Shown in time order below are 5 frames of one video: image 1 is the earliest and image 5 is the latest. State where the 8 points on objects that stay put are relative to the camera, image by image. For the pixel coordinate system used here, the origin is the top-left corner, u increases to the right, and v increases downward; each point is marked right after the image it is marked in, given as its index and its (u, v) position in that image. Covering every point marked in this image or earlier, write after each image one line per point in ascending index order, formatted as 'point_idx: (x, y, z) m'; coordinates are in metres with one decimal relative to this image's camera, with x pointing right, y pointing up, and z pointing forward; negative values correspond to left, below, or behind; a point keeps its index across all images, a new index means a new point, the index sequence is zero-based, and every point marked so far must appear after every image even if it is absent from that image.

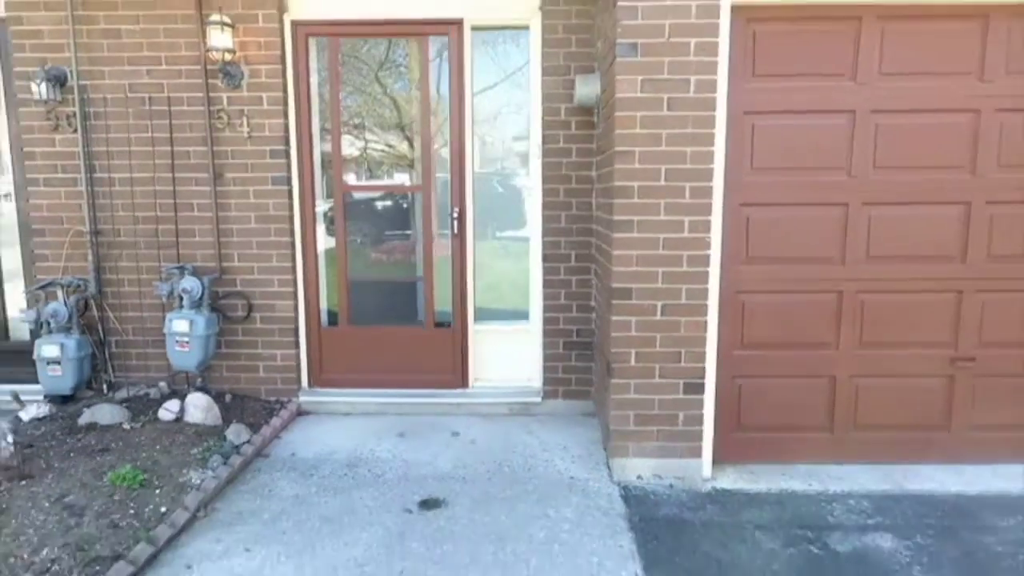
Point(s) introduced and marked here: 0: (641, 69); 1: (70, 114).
0: (+0.7, +1.2, +3.3) m
1: (-3.0, +1.2, +4.3) m
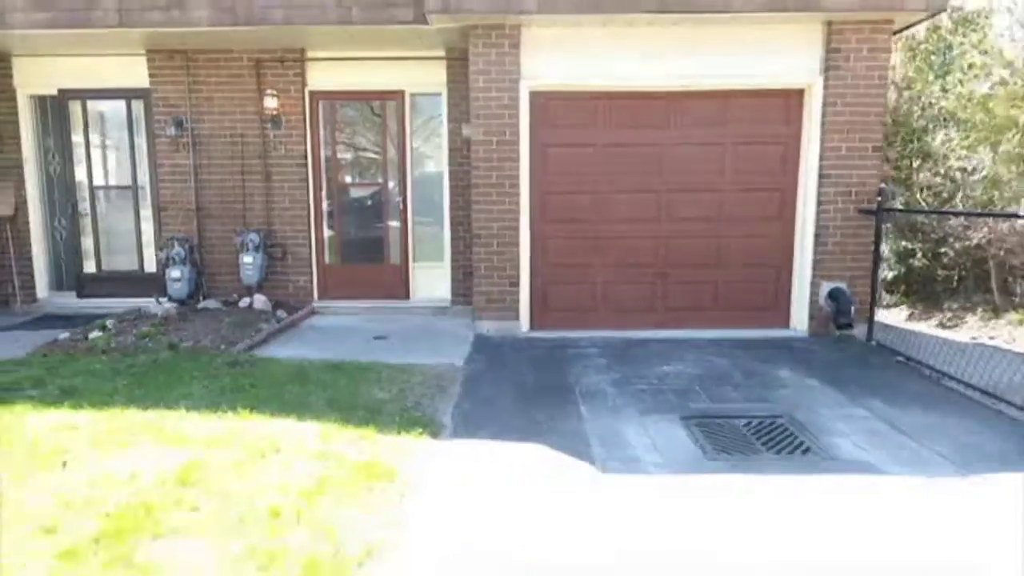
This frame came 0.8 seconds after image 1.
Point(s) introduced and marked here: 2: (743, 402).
0: (-0.3, +1.7, +6.8) m
1: (-3.9, +1.8, +7.8) m
2: (+1.8, -0.9, +5.1) m
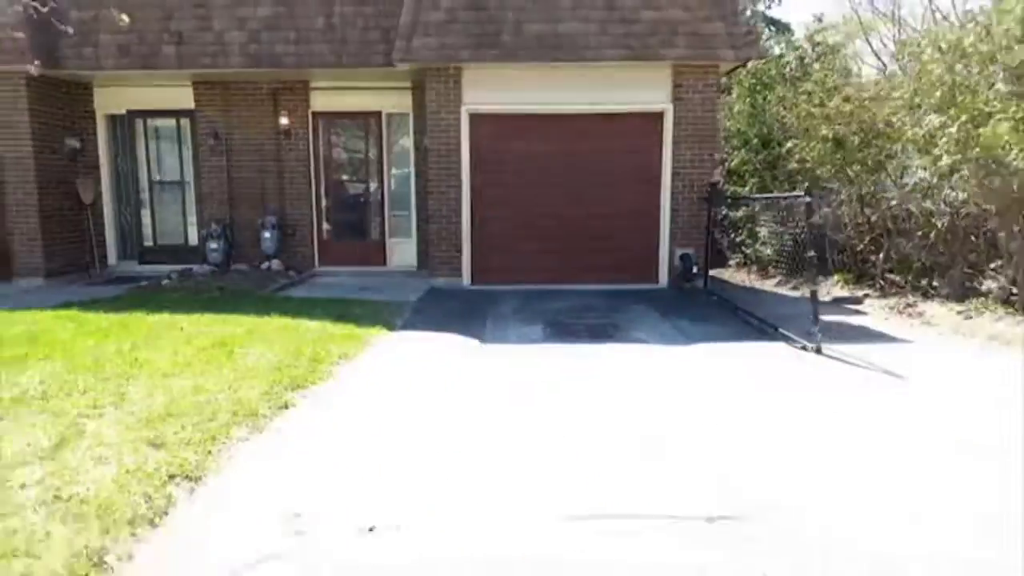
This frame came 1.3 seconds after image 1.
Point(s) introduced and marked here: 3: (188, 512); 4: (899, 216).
0: (-1.1, +2.3, +9.6) m
1: (-4.8, +2.3, +10.6) m
2: (+1.0, -0.4, +7.9) m
3: (-1.3, -0.9, +2.8) m
4: (+5.4, +1.0, +9.1) m
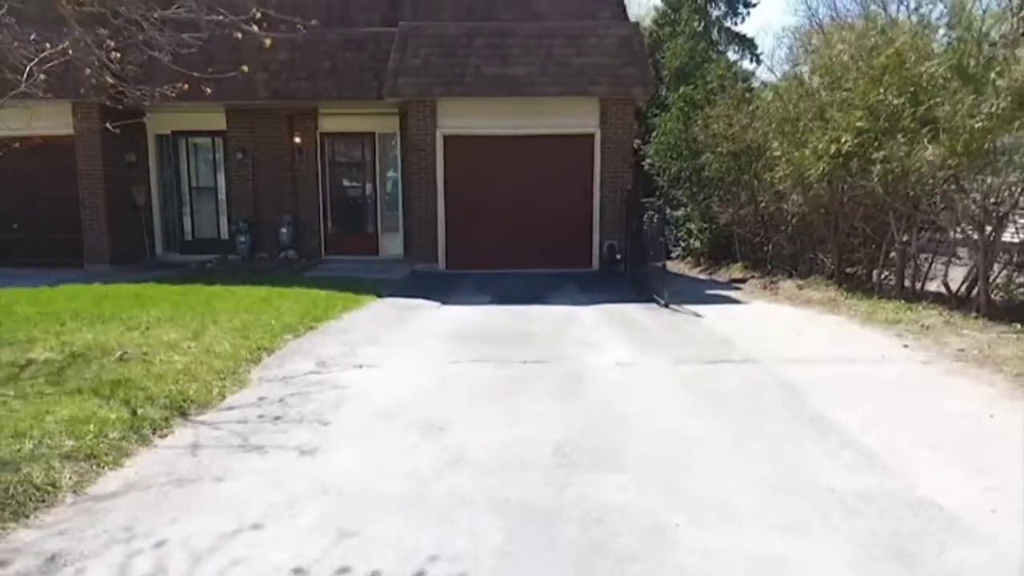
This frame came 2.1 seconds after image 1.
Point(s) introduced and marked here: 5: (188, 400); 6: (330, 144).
0: (-1.8, +2.6, +12.4) m
1: (-5.5, +2.6, +13.3) m
2: (+0.3, -0.1, +10.7) m
3: (-2.0, -0.6, +5.5) m
4: (+4.7, +1.3, +11.8) m
5: (-2.0, -0.7, +4.1) m
6: (-3.8, +3.0, +13.4) m
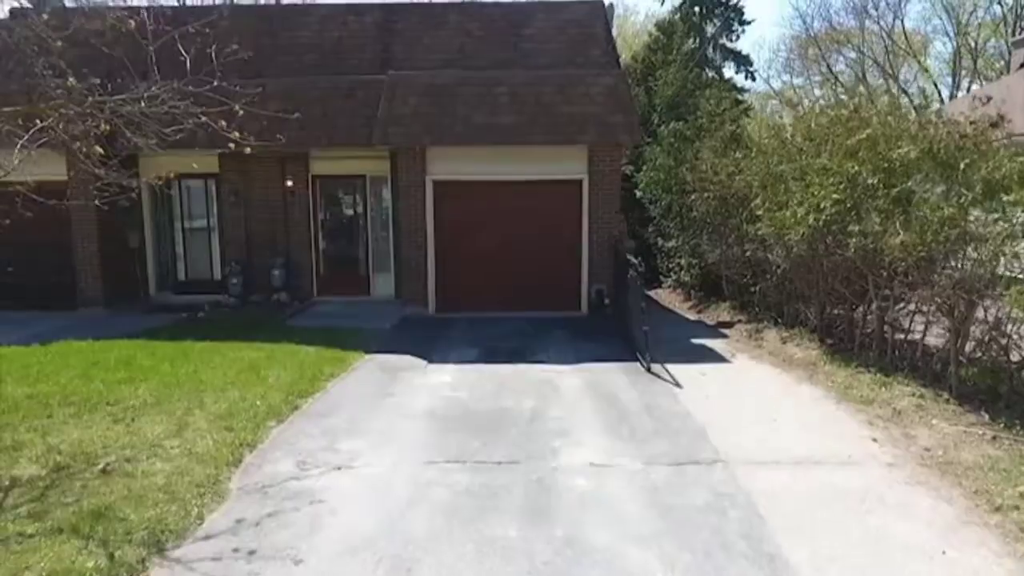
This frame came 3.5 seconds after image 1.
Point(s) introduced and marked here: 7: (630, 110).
0: (-2.0, +1.7, +12.5) m
1: (-5.7, +1.8, +13.5) m
2: (+0.1, -0.9, +10.8) m
3: (-2.2, -1.5, +5.7) m
4: (+4.5, +0.5, +11.9) m
5: (-2.3, -1.6, +4.2) m
6: (-4.0, +2.1, +13.6) m
7: (+2.2, +3.3, +12.0) m
